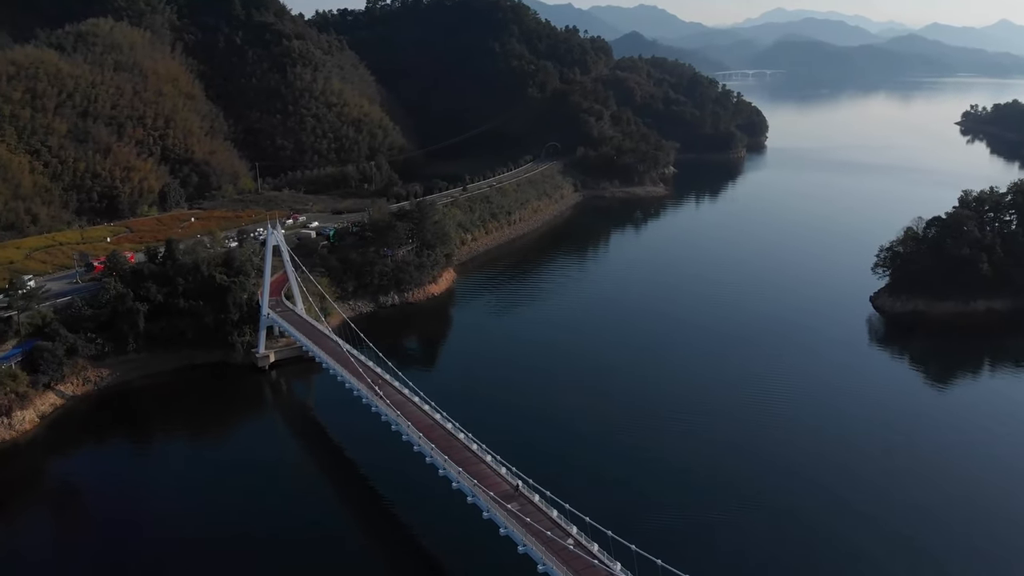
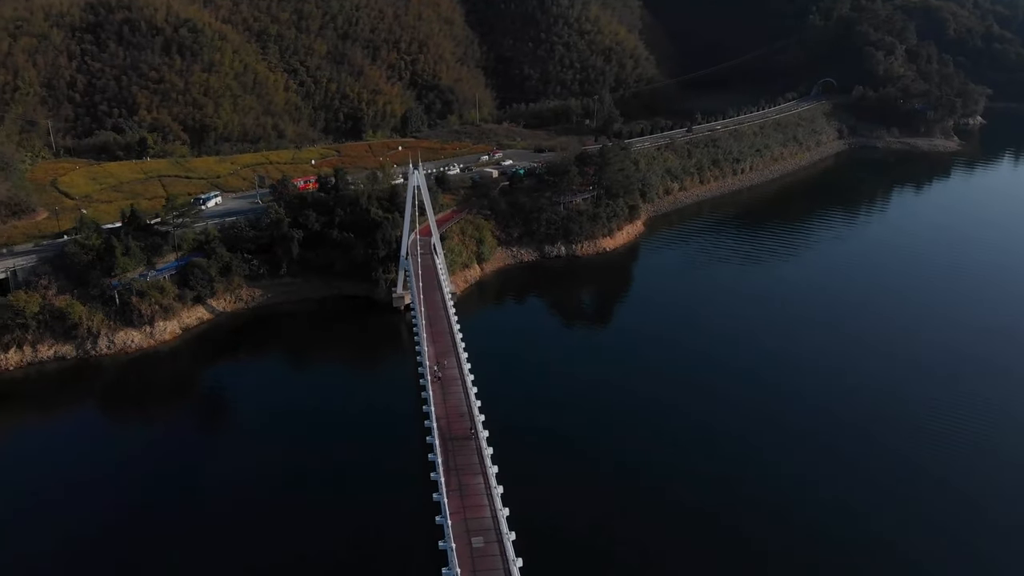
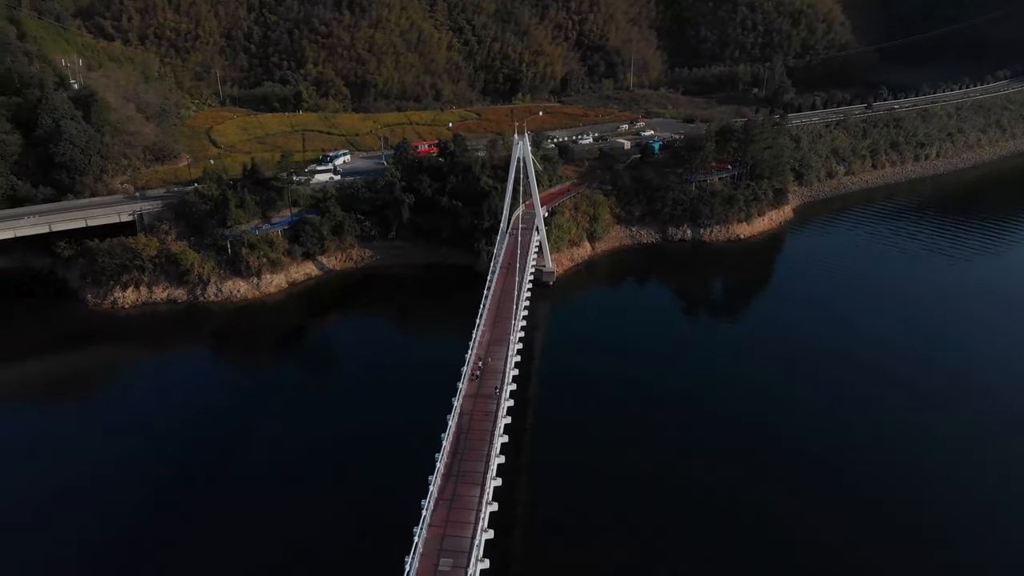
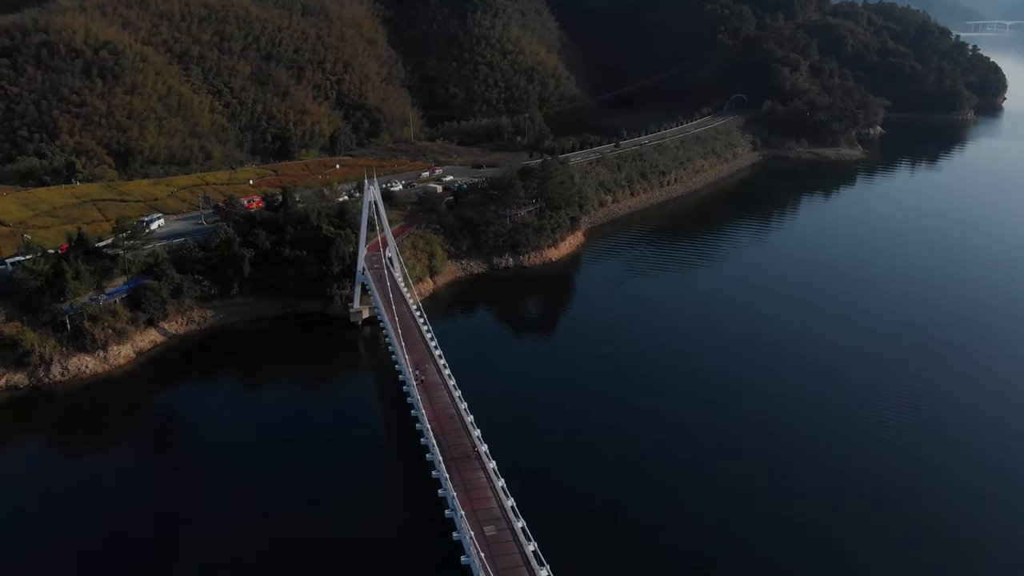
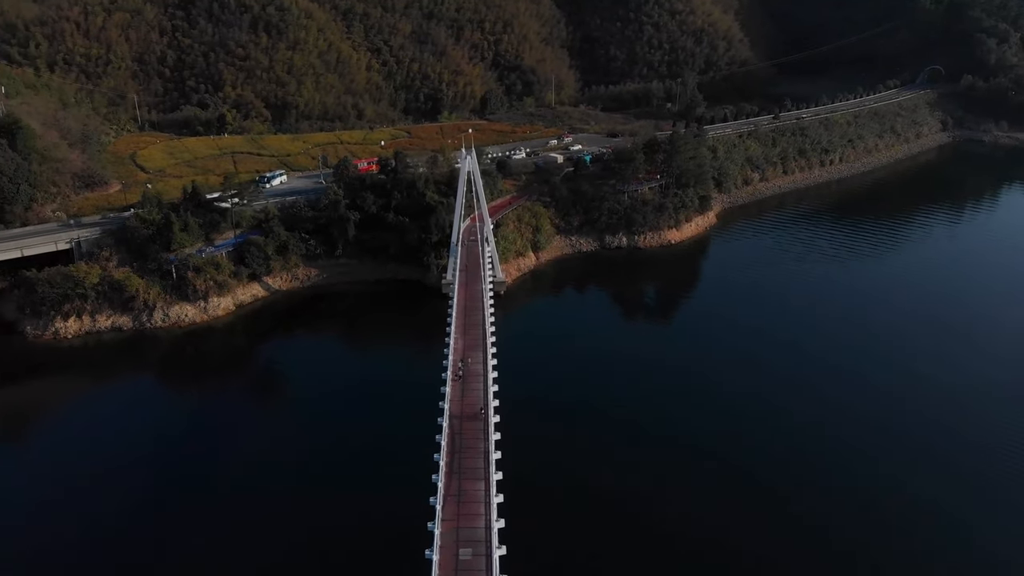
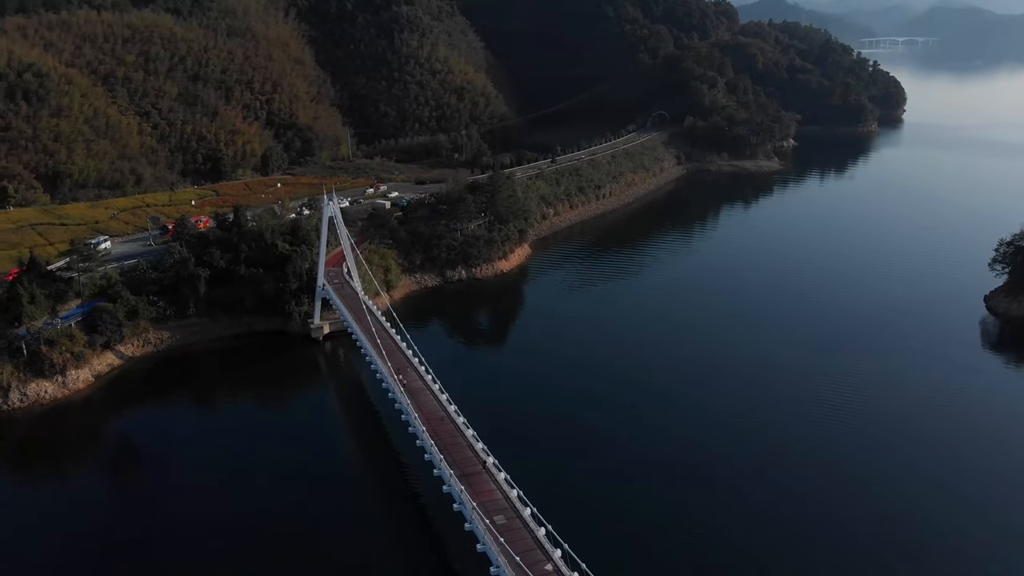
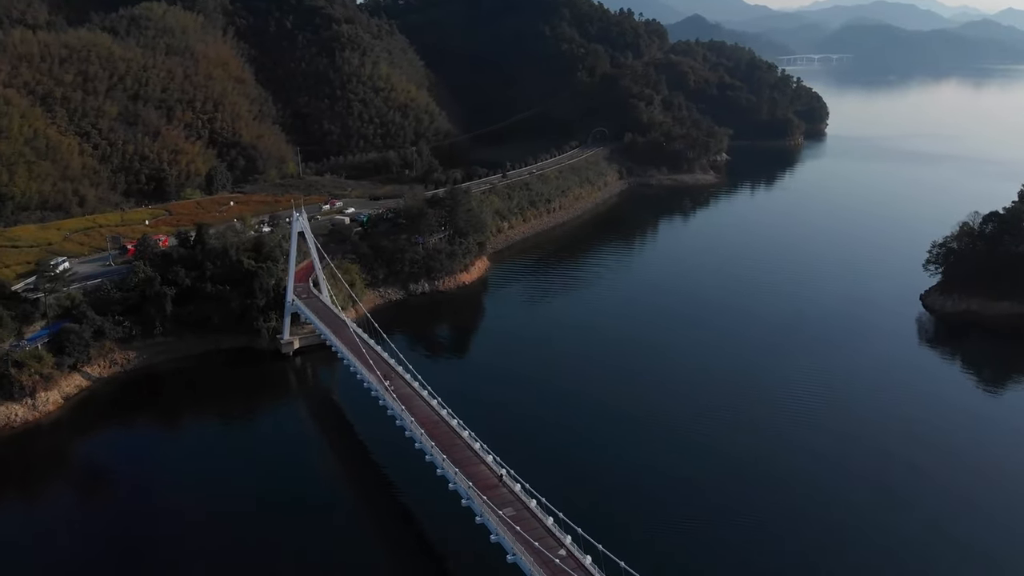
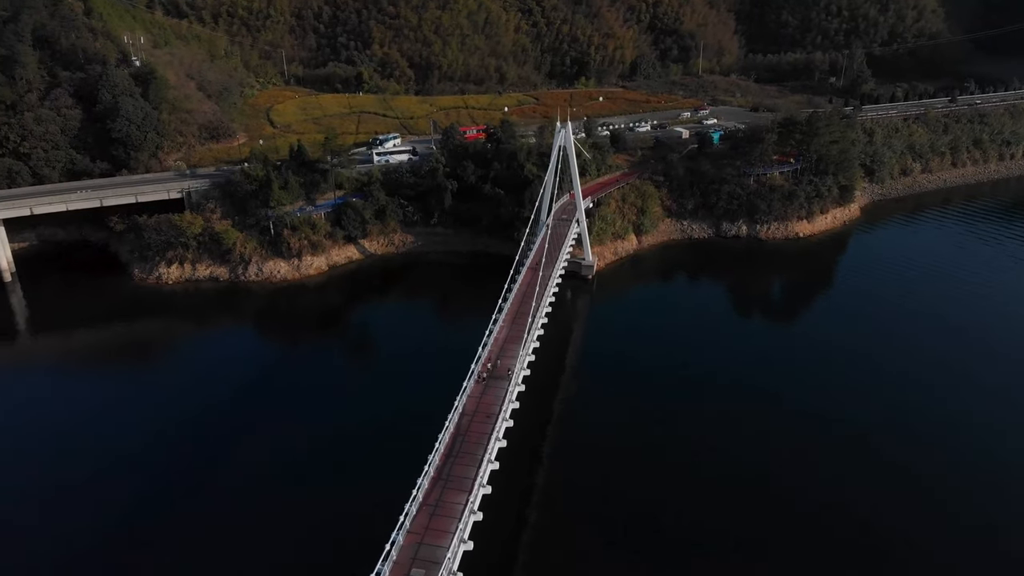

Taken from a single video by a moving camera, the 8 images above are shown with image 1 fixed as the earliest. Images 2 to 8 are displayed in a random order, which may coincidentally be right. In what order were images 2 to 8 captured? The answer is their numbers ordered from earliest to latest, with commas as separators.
7, 6, 4, 2, 5, 3, 8
